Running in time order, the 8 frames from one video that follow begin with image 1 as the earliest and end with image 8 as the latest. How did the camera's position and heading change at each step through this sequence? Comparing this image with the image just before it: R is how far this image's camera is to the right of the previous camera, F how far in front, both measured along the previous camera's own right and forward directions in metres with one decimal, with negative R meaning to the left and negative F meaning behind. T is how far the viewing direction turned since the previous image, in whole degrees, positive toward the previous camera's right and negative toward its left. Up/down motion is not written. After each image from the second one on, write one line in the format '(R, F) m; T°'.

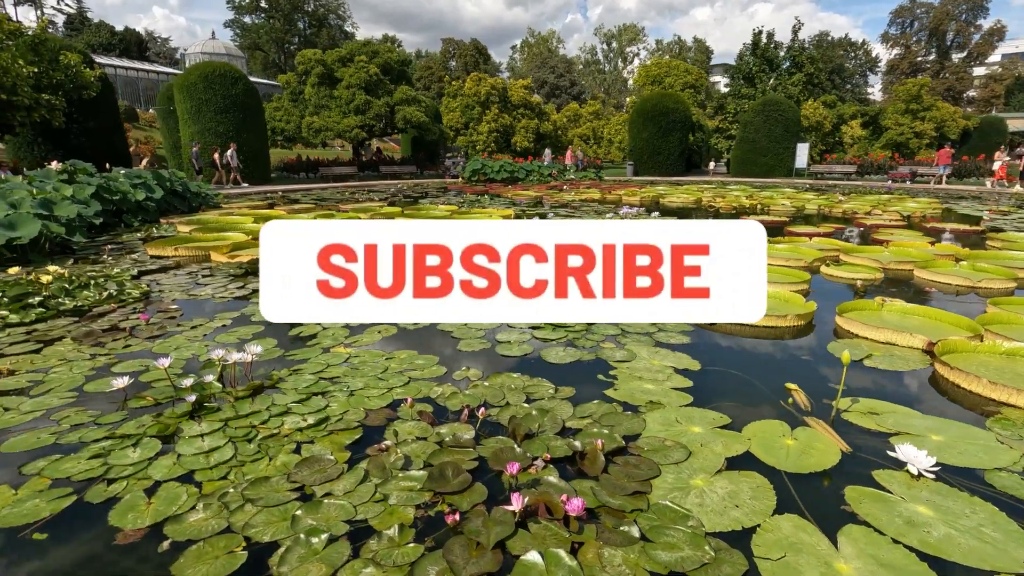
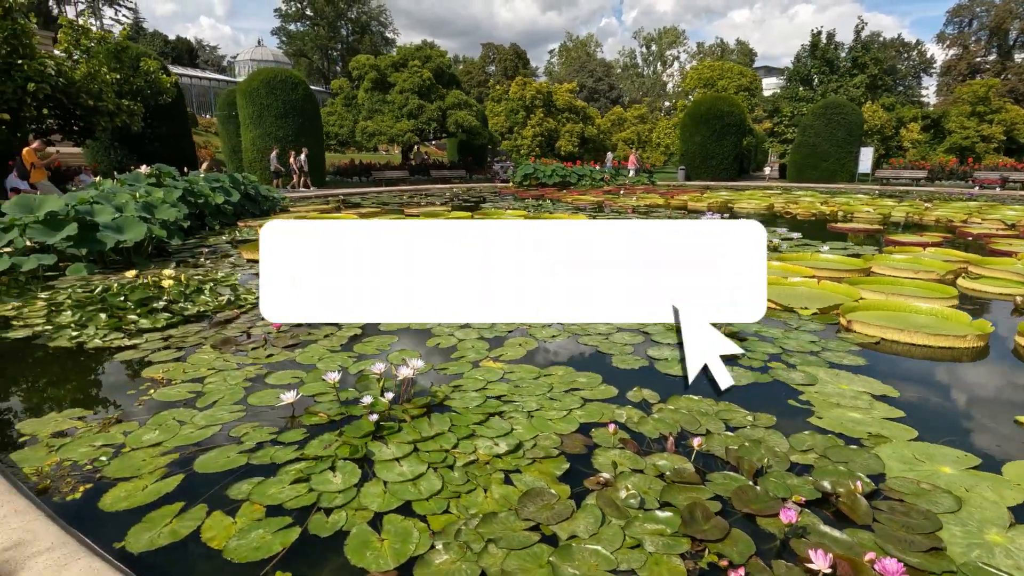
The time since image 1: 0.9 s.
(-0.8, +0.2) m; -3°
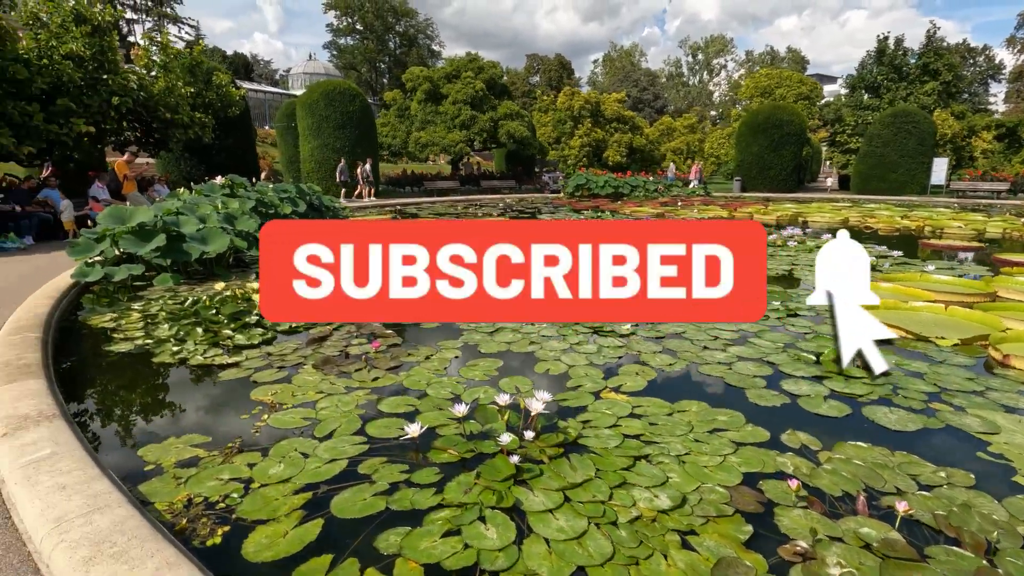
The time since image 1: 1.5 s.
(-0.5, +0.2) m; -4°
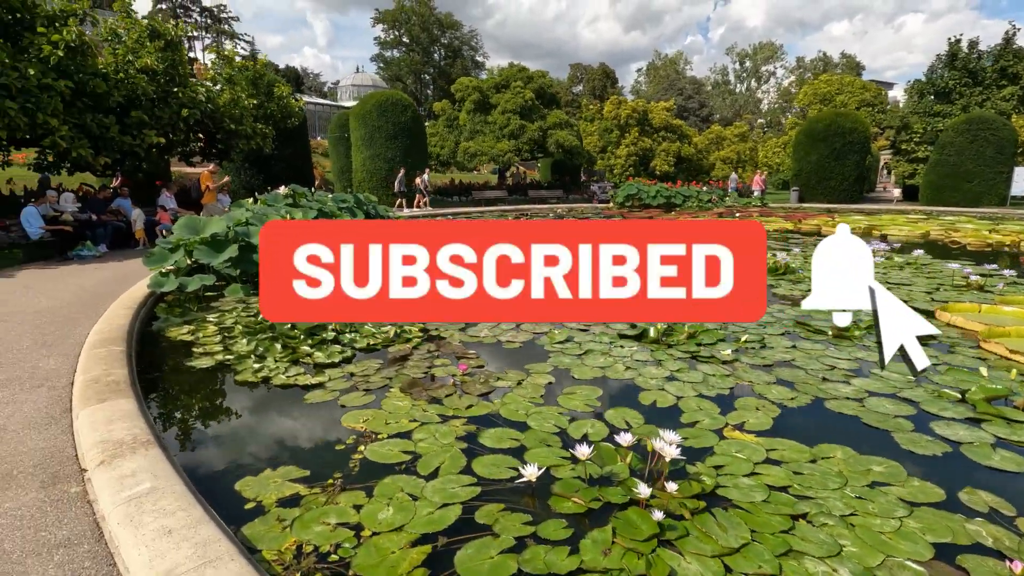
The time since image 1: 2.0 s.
(-0.4, +0.3) m; -4°
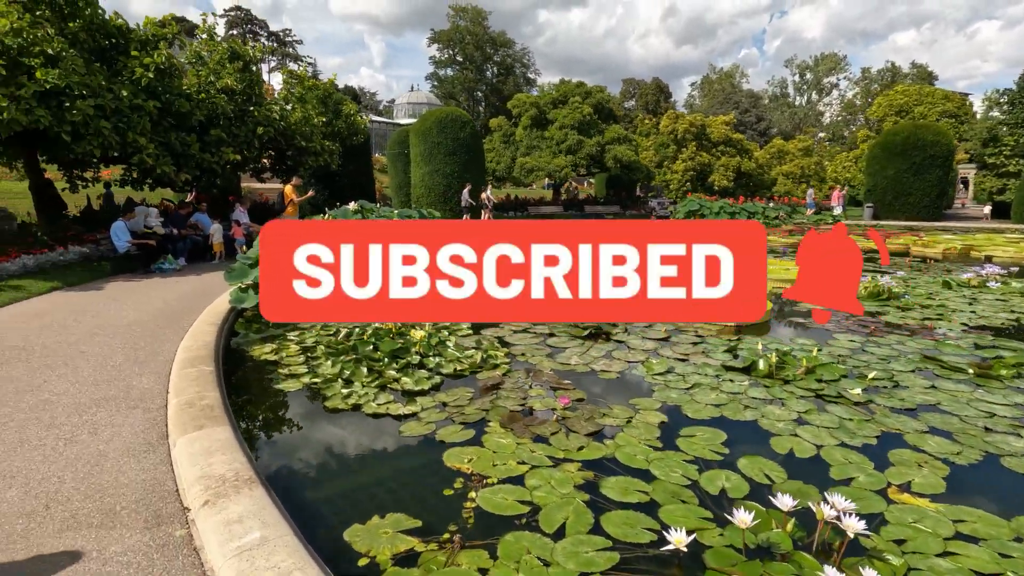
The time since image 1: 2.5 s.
(-0.4, +0.3) m; -5°
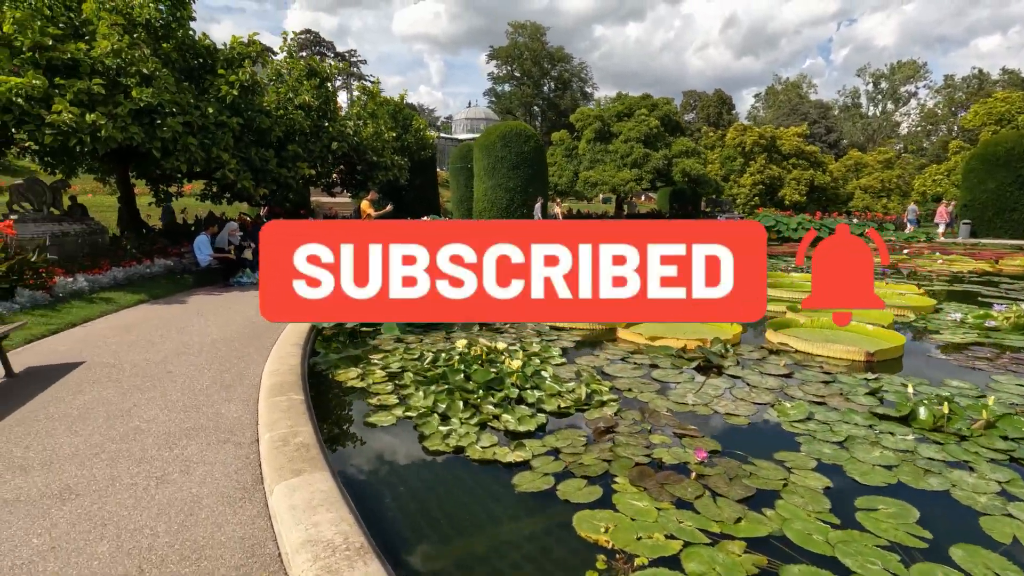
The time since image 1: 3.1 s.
(-0.4, +0.4) m; -5°
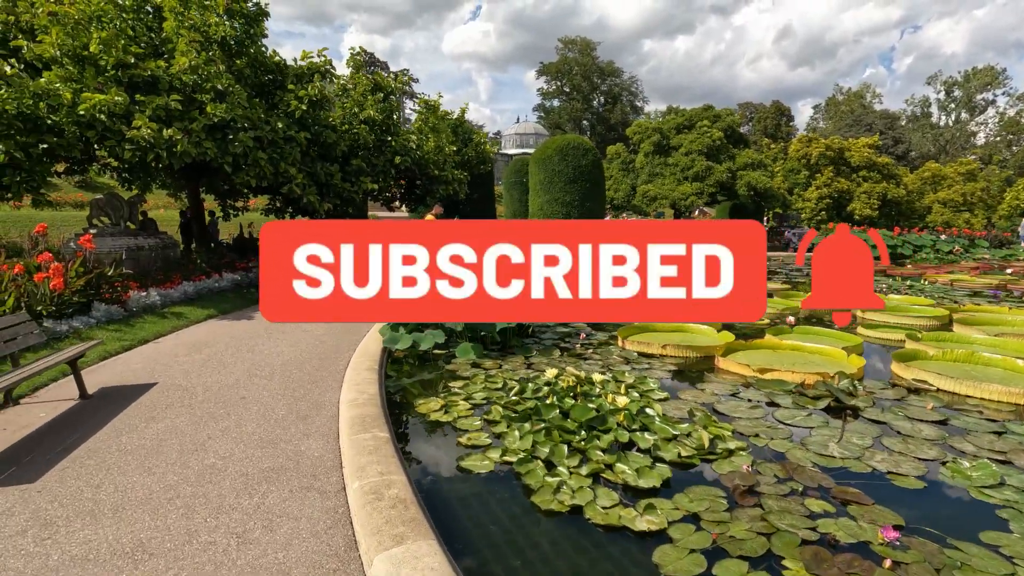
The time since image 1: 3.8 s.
(-0.4, +0.4) m; -5°
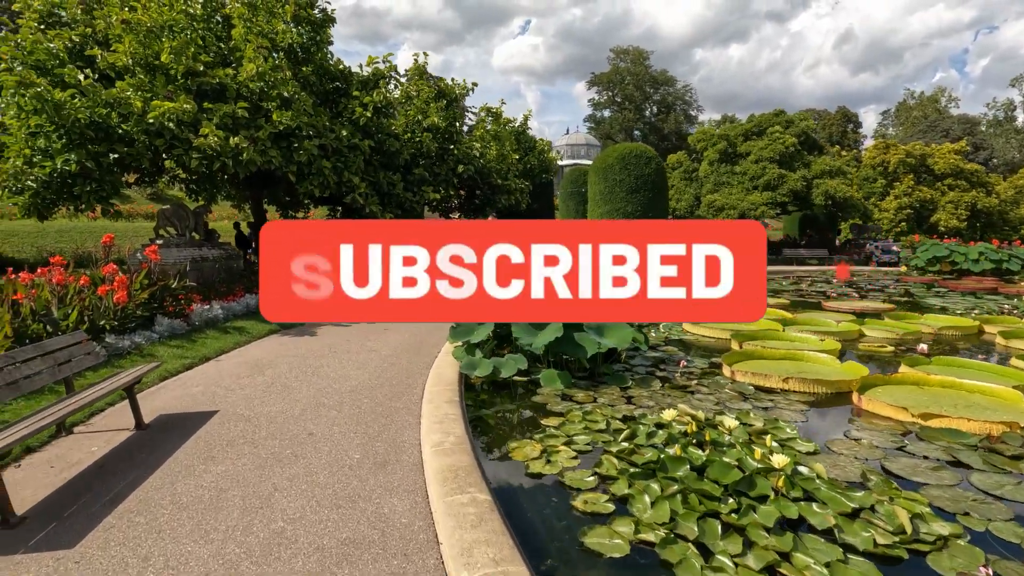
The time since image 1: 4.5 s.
(-0.4, +0.6) m; -5°
